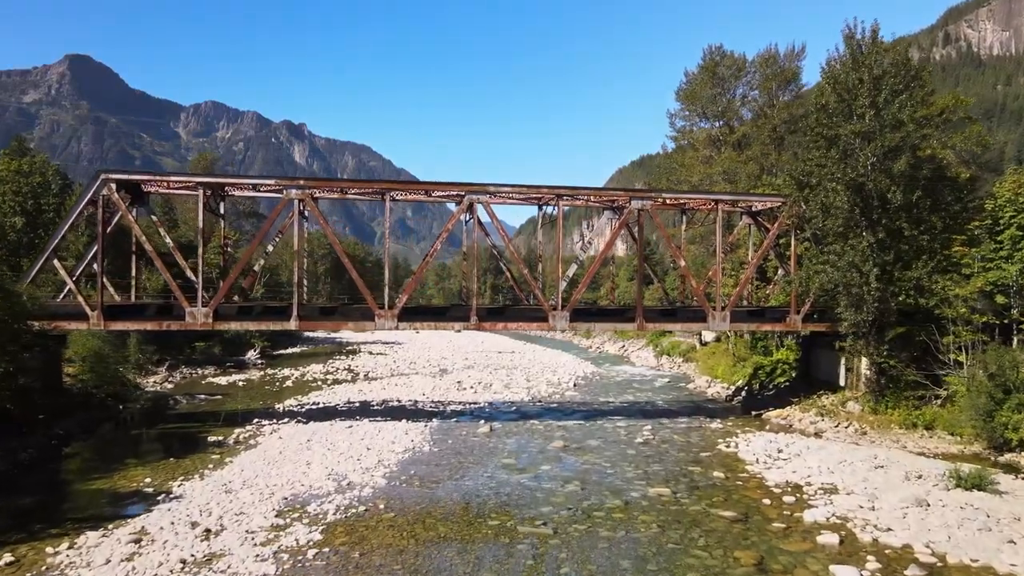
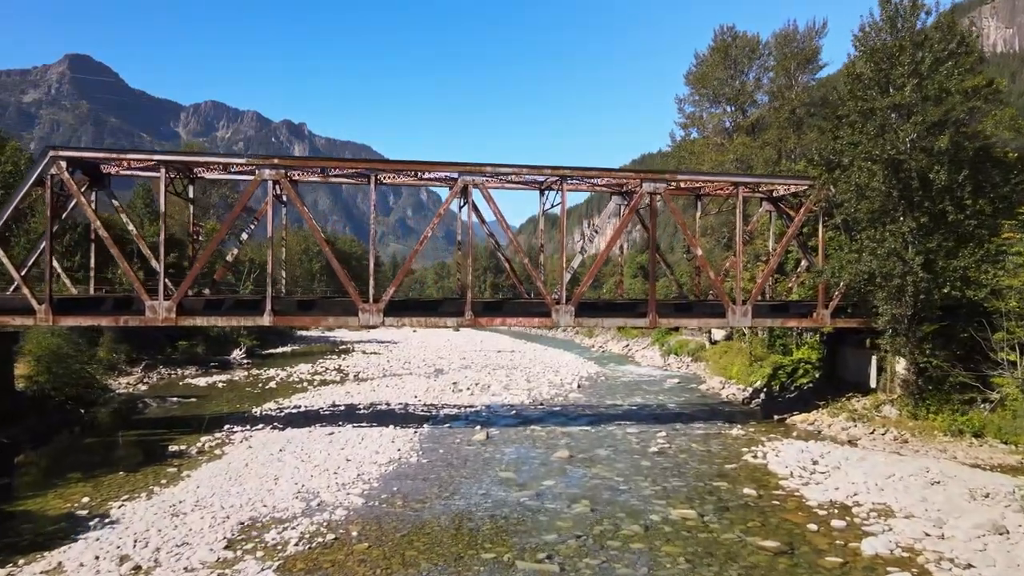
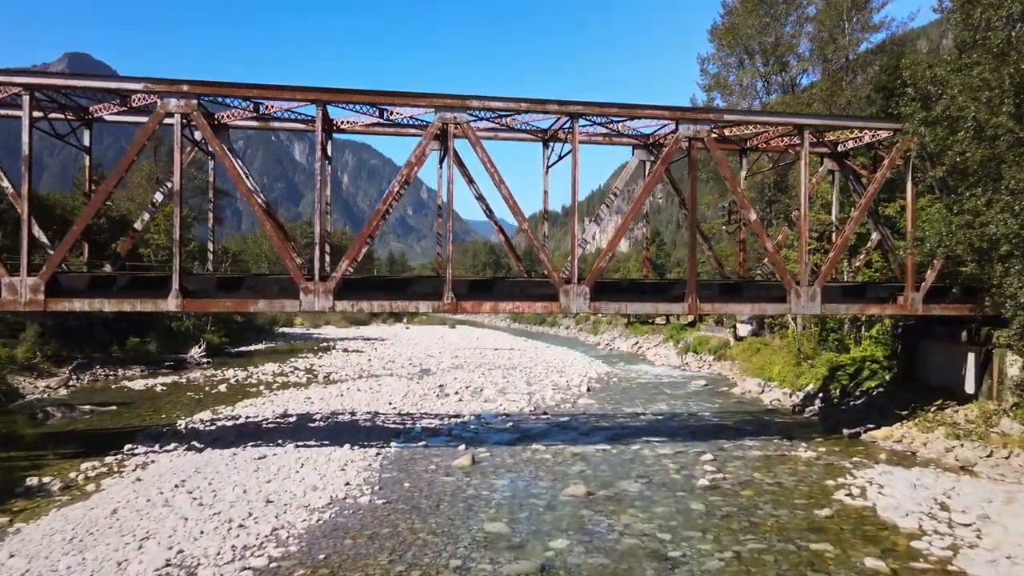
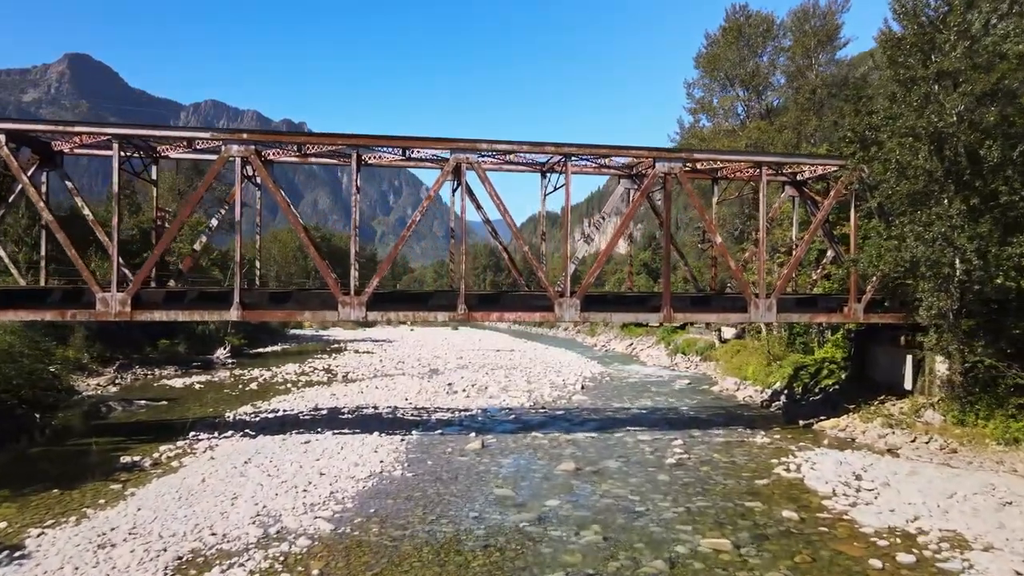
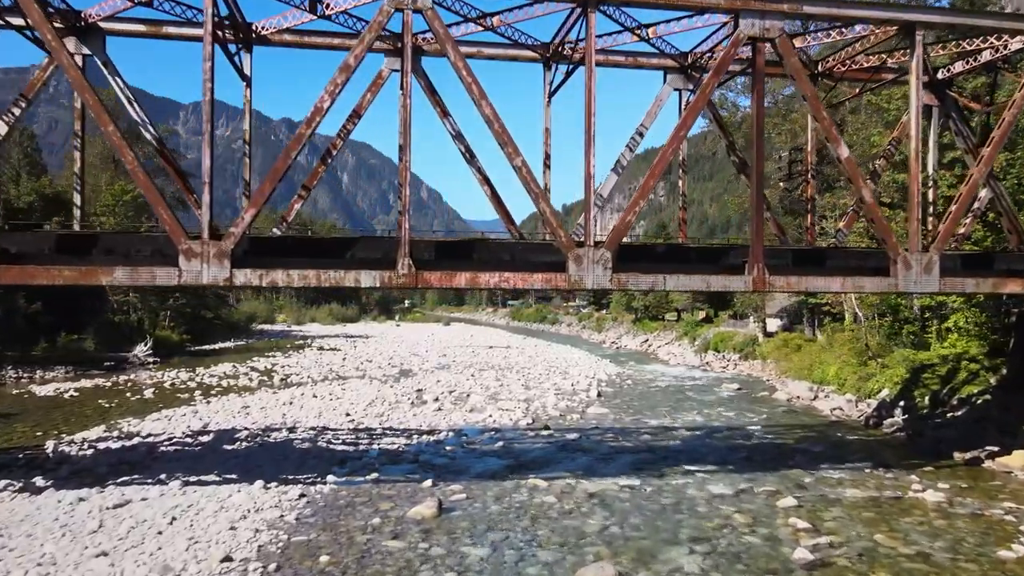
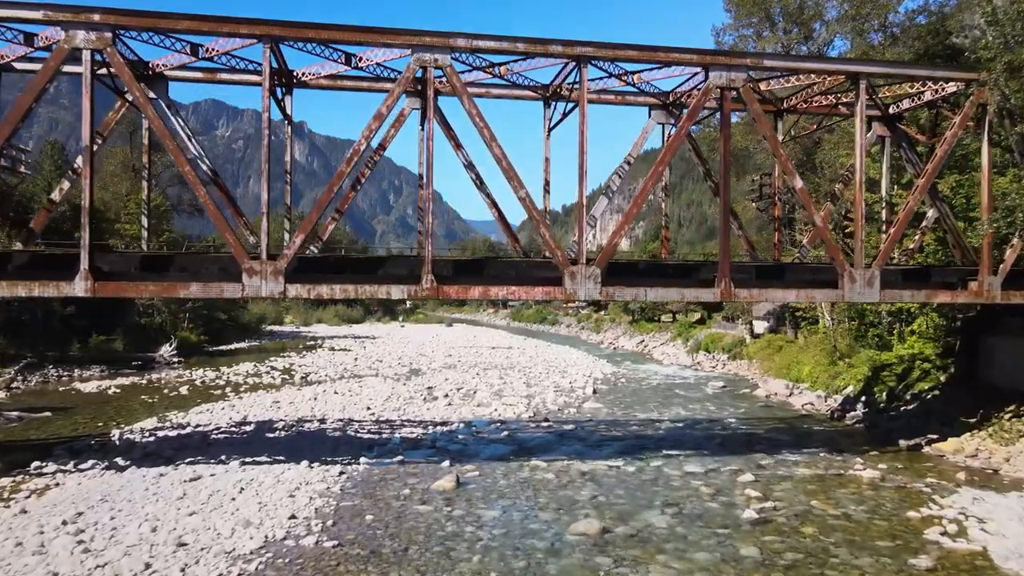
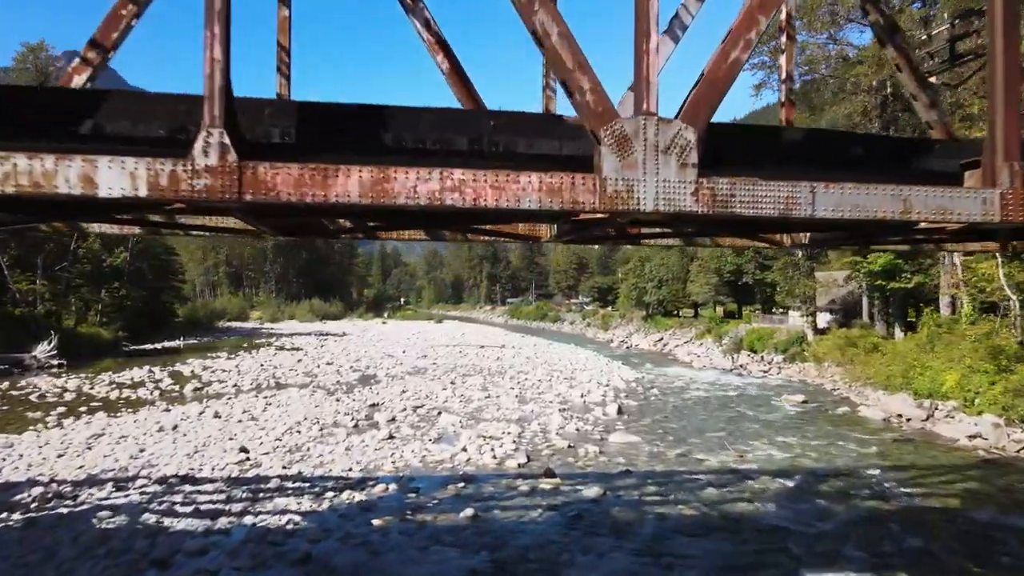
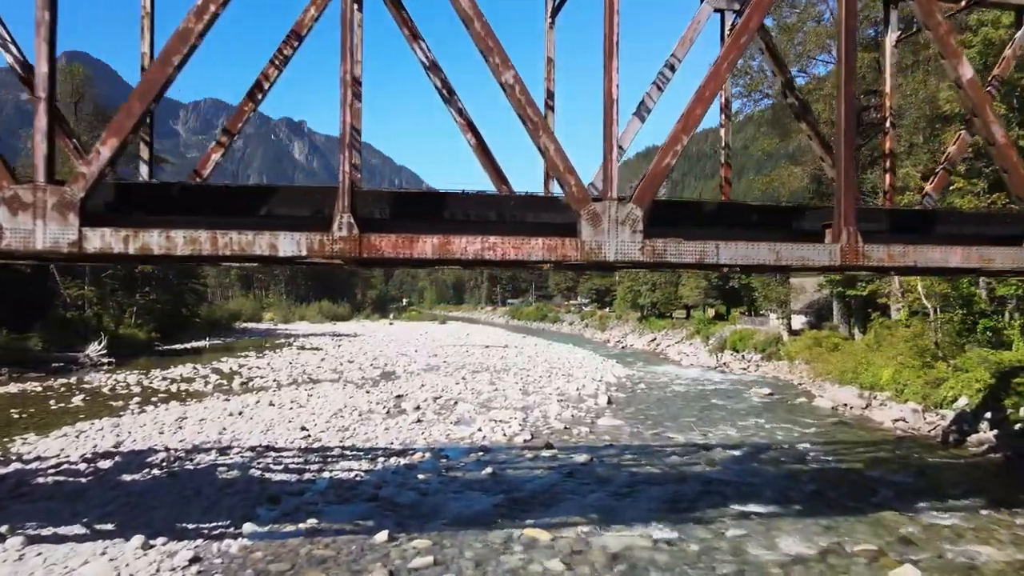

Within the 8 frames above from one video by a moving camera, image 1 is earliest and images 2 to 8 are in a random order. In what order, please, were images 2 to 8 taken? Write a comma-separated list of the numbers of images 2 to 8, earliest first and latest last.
2, 4, 3, 6, 5, 8, 7
